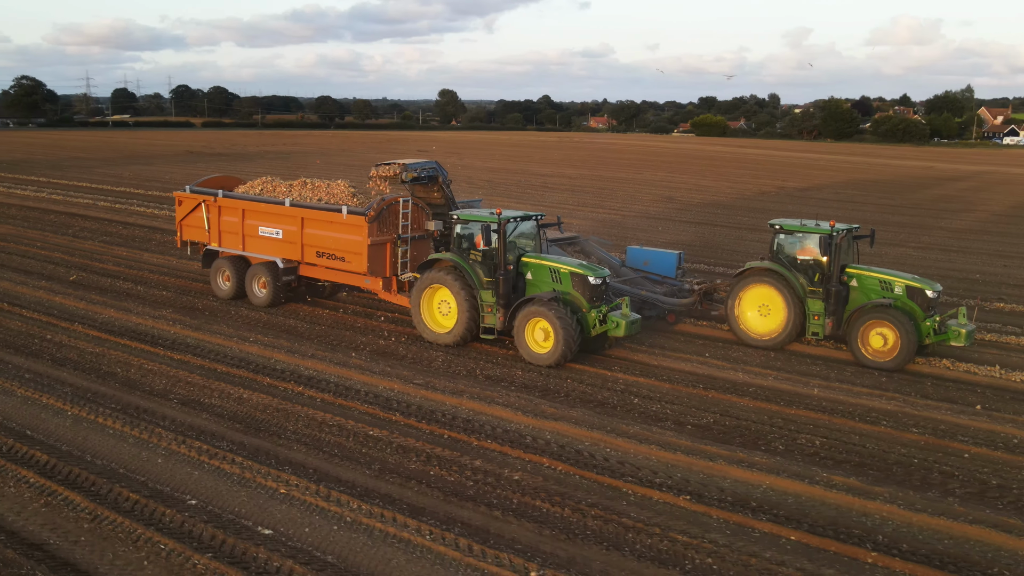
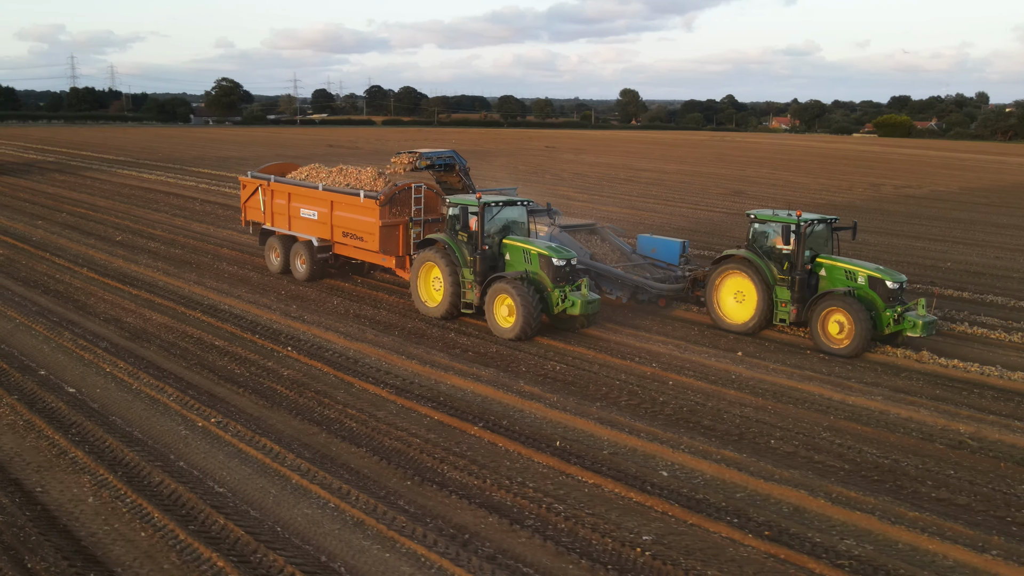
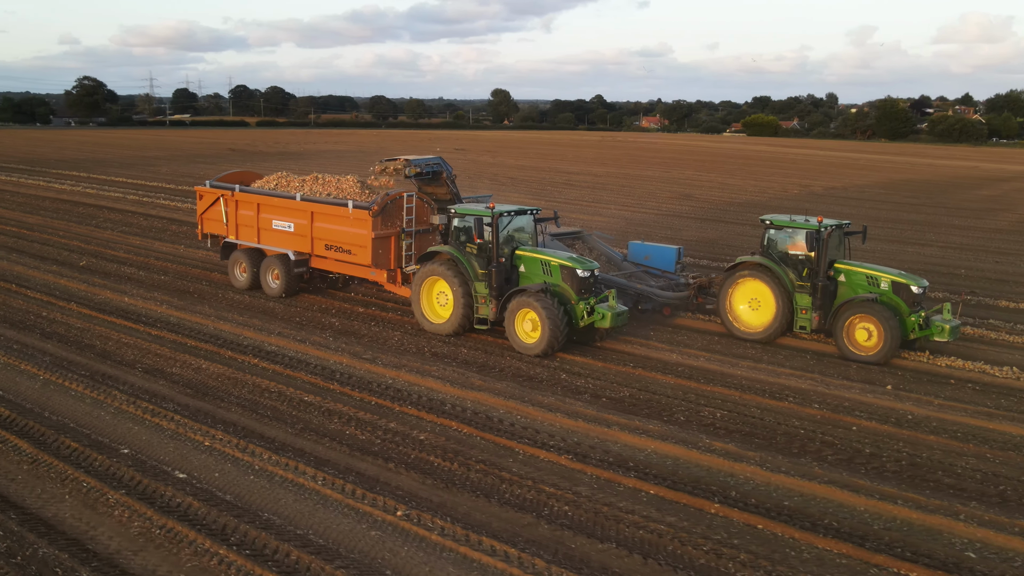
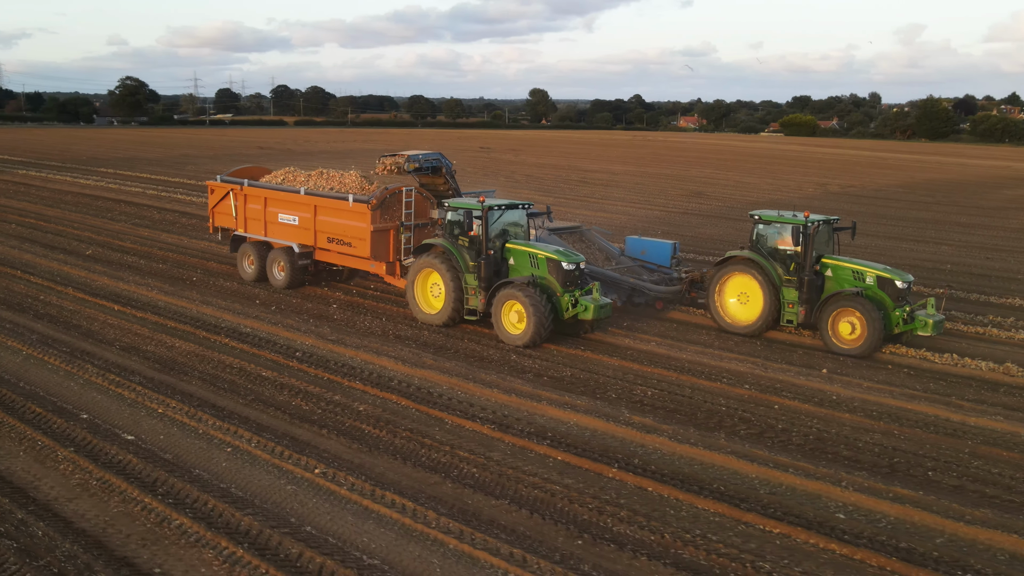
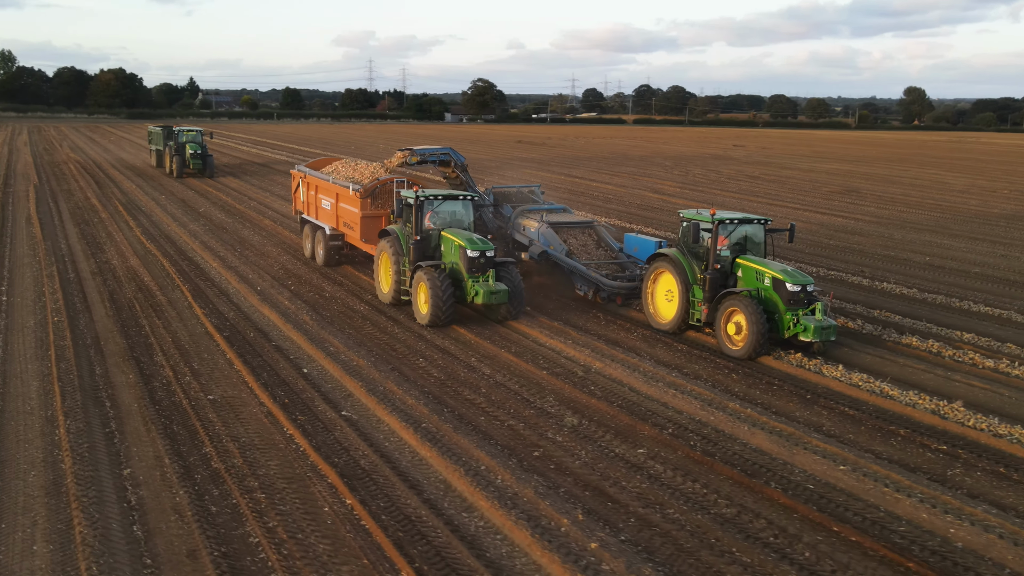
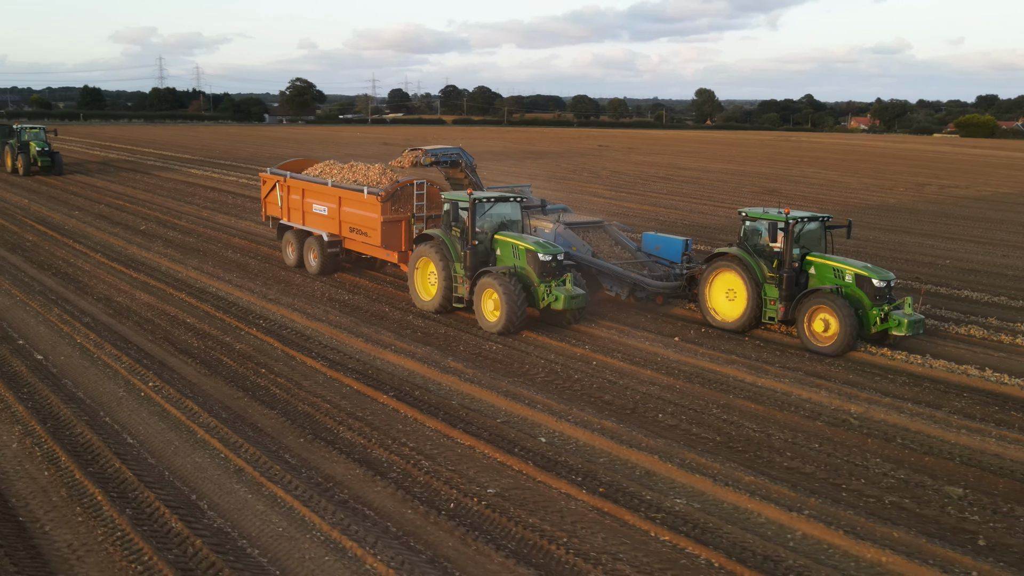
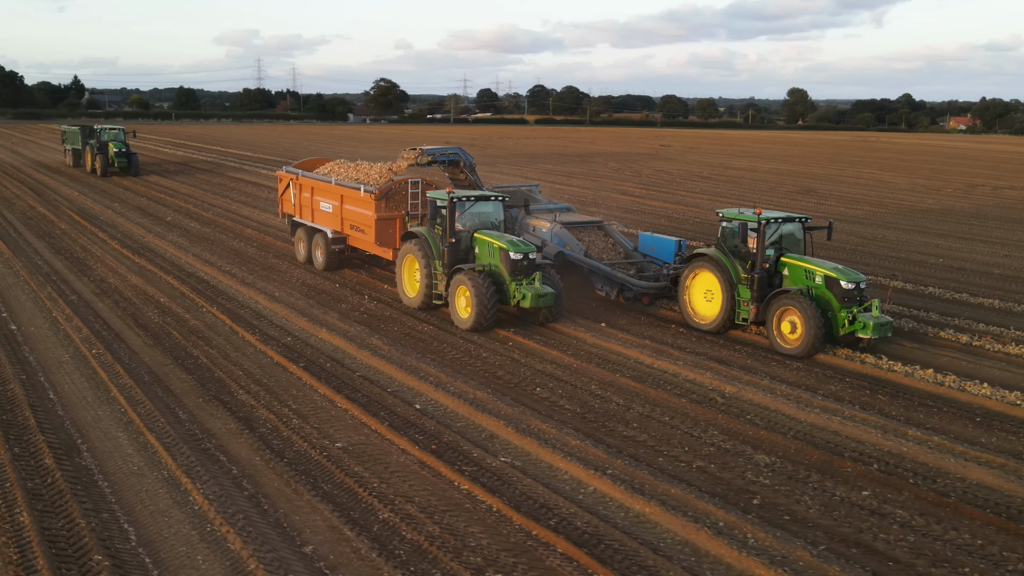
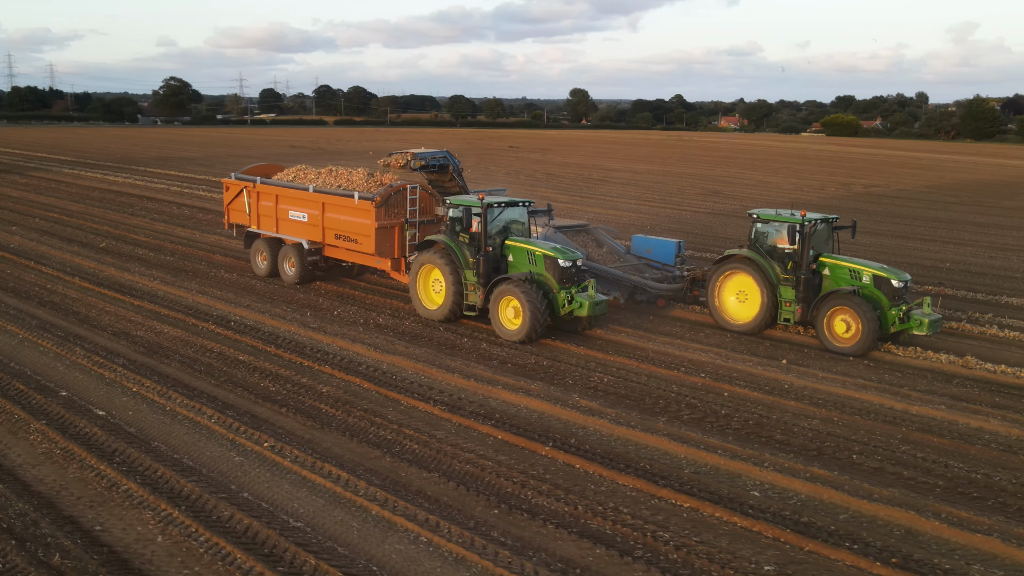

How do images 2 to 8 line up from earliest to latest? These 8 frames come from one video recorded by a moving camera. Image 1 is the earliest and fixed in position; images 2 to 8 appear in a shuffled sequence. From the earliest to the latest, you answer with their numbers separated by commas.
3, 4, 8, 2, 6, 7, 5
